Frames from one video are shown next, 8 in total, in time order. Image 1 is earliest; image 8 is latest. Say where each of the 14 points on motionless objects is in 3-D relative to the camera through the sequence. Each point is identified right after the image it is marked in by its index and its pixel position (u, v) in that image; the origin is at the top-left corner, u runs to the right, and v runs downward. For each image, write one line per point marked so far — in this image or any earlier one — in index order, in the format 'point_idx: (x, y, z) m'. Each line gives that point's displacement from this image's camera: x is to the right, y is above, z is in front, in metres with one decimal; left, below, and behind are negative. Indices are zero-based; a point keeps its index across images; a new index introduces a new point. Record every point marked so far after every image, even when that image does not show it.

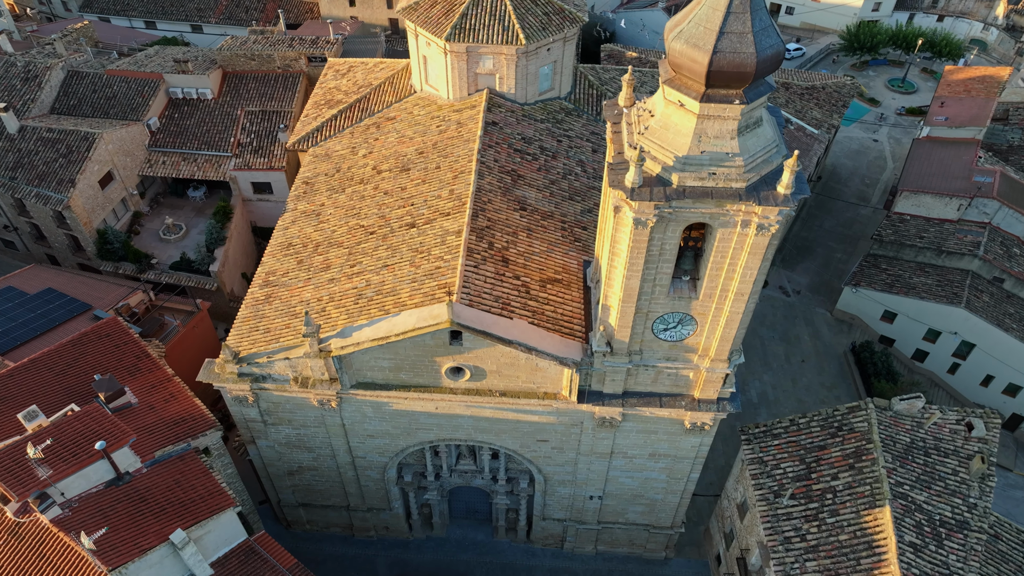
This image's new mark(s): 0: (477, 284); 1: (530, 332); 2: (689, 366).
0: (-0.9, +0.1, +19.9) m
1: (+0.5, -1.1, +19.2) m
2: (+4.7, -2.1, +19.4) m
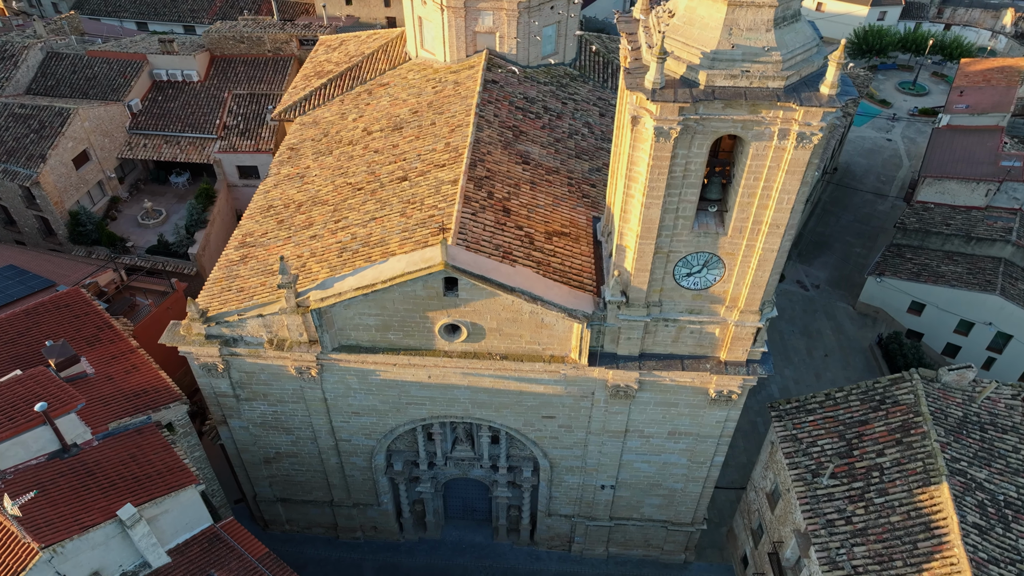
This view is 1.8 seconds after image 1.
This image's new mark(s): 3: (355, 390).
0: (-0.9, +1.4, +17.7) m
1: (+0.5, +0.2, +17.0) m
2: (+4.8, -0.8, +17.1) m
3: (-4.2, -2.7, +19.4) m
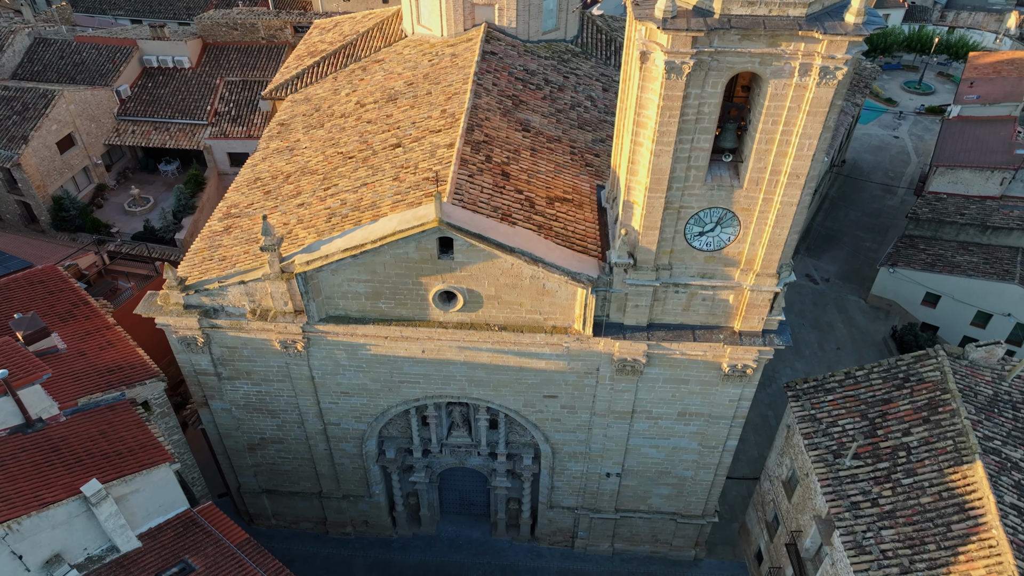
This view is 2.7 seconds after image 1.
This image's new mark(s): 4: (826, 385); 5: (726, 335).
0: (-0.9, +2.2, +16.6) m
1: (+0.5, +1.0, +15.9) m
2: (+4.7, 0.0, +16.0) m
3: (-4.2, -2.0, +18.2) m
4: (+8.1, -2.5, +18.9) m
5: (+4.9, -1.1, +16.6) m
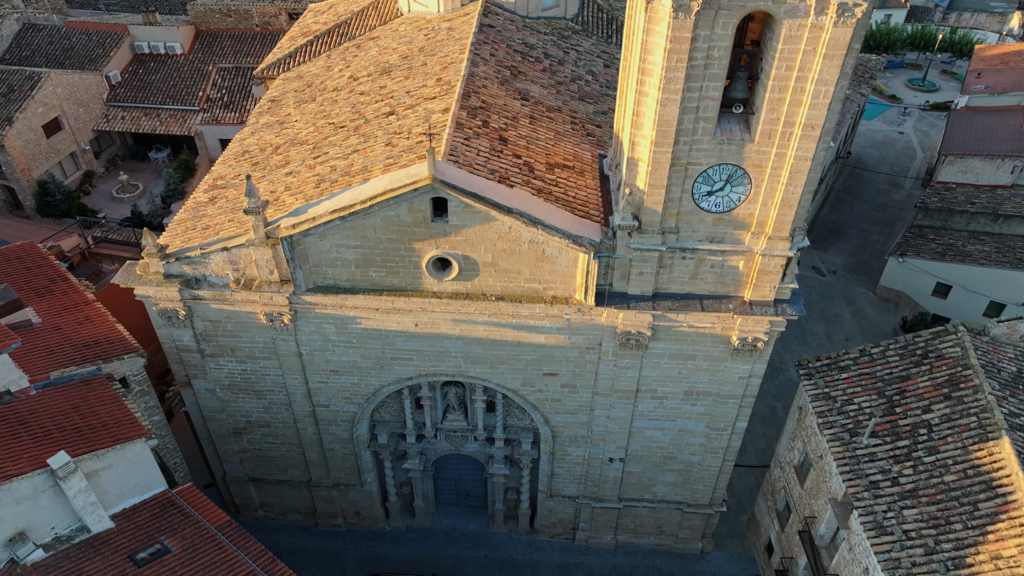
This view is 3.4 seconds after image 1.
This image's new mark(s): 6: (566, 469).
0: (-0.9, +2.9, +15.8) m
1: (+0.5, +1.7, +15.0) m
2: (+4.7, +0.8, +15.1) m
3: (-4.2, -1.3, +17.3) m
4: (+8.1, -1.8, +18.0) m
5: (+4.8, -0.4, +15.8) m
6: (+1.5, -4.9, +19.8) m
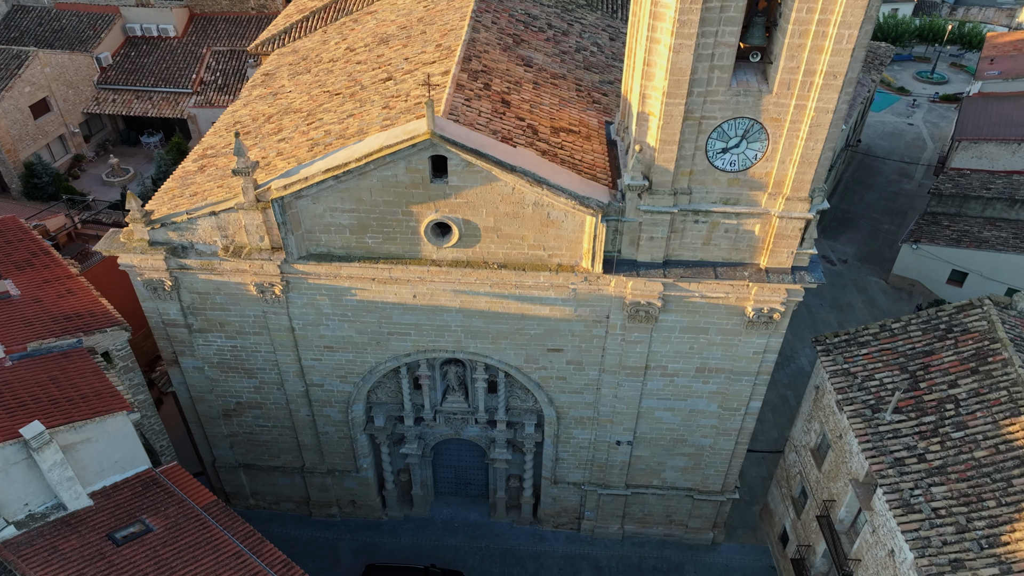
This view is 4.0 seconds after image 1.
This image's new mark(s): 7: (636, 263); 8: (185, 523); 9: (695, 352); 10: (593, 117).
0: (-0.9, +3.6, +15.1) m
1: (+0.5, +2.4, +14.2) m
2: (+4.8, +1.4, +14.3) m
3: (-4.2, -0.6, +16.5) m
4: (+8.1, -1.2, +17.1) m
5: (+4.9, +0.3, +14.9) m
6: (+1.5, -4.3, +18.9) m
7: (+2.6, +0.5, +15.1) m
8: (-6.2, -4.5, +13.9) m
9: (+4.1, -1.5, +16.5) m
10: (+1.9, +4.0, +17.3) m
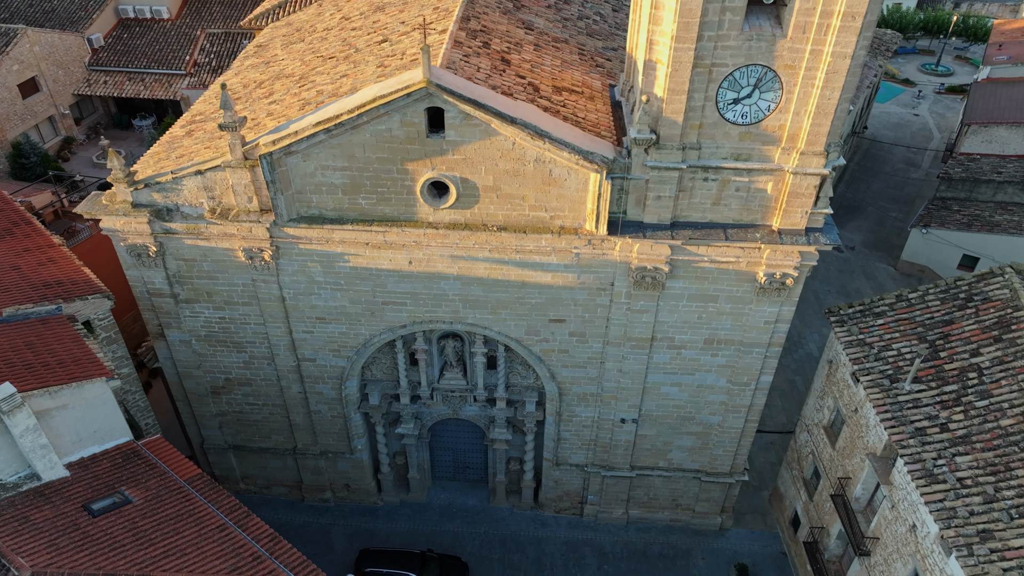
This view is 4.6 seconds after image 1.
0: (-0.9, +4.3, +14.4) m
1: (+0.5, +3.2, +13.6) m
2: (+4.8, +2.2, +13.6) m
3: (-4.2, +0.1, +15.8) m
4: (+8.1, -0.5, +16.4) m
5: (+4.9, +1.0, +14.2) m
6: (+1.6, -3.6, +18.2) m
7: (+2.6, +1.2, +14.4) m
8: (-6.2, -3.7, +13.2) m
9: (+4.1, -0.7, +15.8) m
10: (+1.9, +4.7, +16.6) m
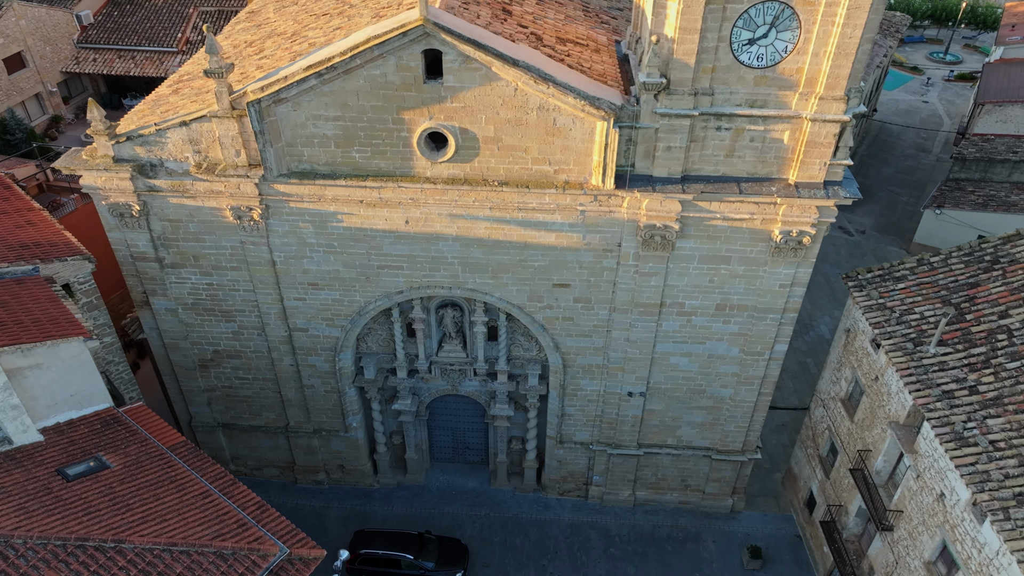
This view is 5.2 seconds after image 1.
0: (-0.8, +5.1, +13.7) m
1: (+0.6, +4.0, +12.8) m
2: (+4.8, +3.0, +12.9) m
3: (-4.1, +0.8, +15.0) m
4: (+8.2, +0.3, +15.6) m
5: (+4.9, +1.8, +13.5) m
6: (+1.6, -2.8, +17.4) m
7: (+2.6, +2.0, +13.7) m
8: (-6.2, -3.0, +12.4) m
9: (+4.2, 0.0, +15.0) m
10: (+2.0, +5.5, +15.9) m
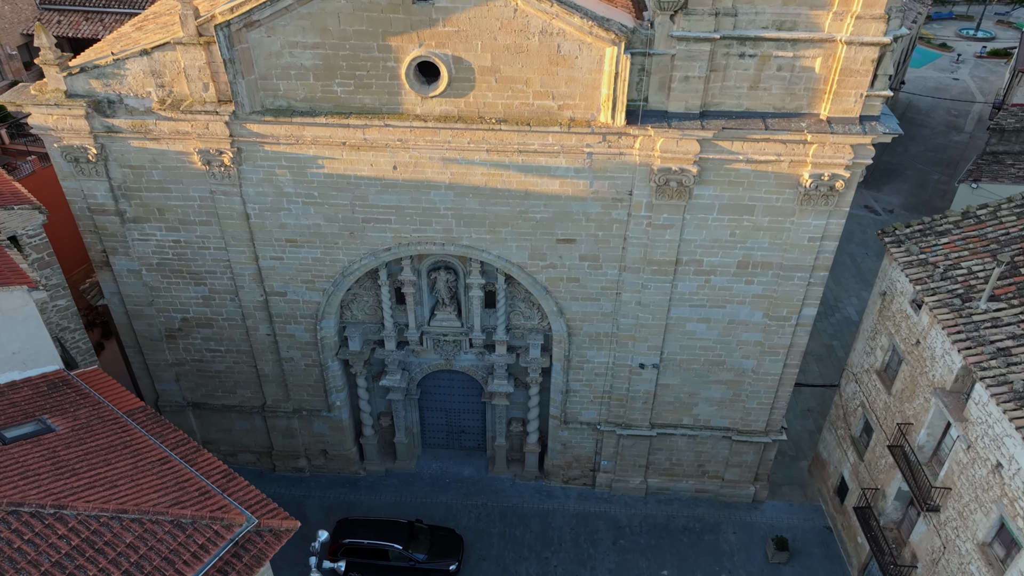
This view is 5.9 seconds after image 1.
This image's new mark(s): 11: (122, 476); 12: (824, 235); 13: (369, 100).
0: (-0.9, +6.0, +12.4) m
1: (+0.6, +4.8, +11.5) m
2: (+4.8, +3.9, +11.5) m
3: (-4.1, +1.7, +13.6) m
4: (+8.2, +1.1, +14.2) m
5: (+4.9, +2.7, +12.1) m
6: (+1.6, -2.1, +15.9) m
7: (+2.6, +2.9, +12.3) m
8: (-6.2, -2.1, +10.9) m
9: (+4.2, +0.9, +13.5) m
10: (+1.9, +6.3, +14.6) m
11: (-5.4, -2.6, +10.0) m
12: (+5.7, +1.0, +13.3) m
13: (-2.4, +3.2, +12.4) m
